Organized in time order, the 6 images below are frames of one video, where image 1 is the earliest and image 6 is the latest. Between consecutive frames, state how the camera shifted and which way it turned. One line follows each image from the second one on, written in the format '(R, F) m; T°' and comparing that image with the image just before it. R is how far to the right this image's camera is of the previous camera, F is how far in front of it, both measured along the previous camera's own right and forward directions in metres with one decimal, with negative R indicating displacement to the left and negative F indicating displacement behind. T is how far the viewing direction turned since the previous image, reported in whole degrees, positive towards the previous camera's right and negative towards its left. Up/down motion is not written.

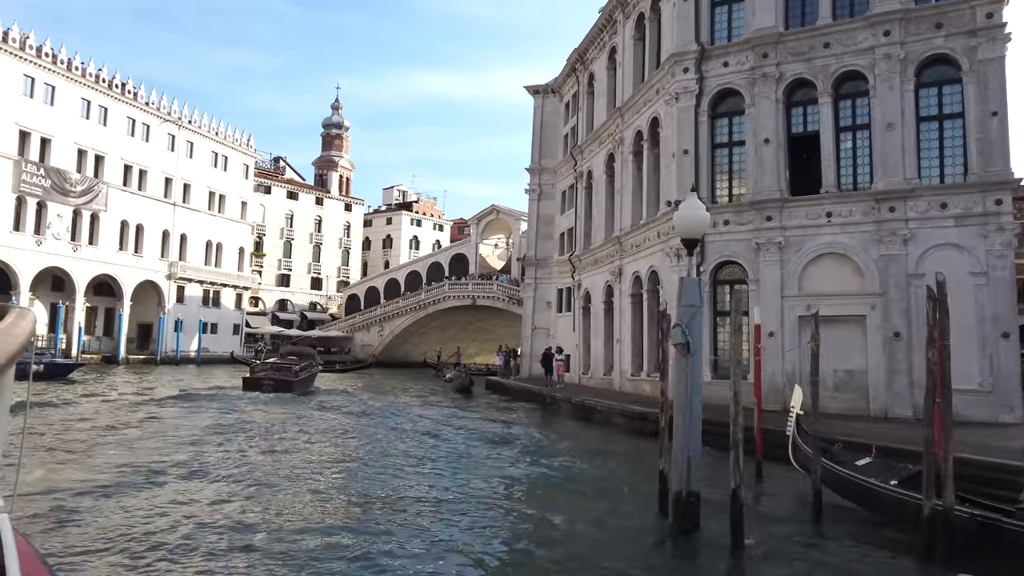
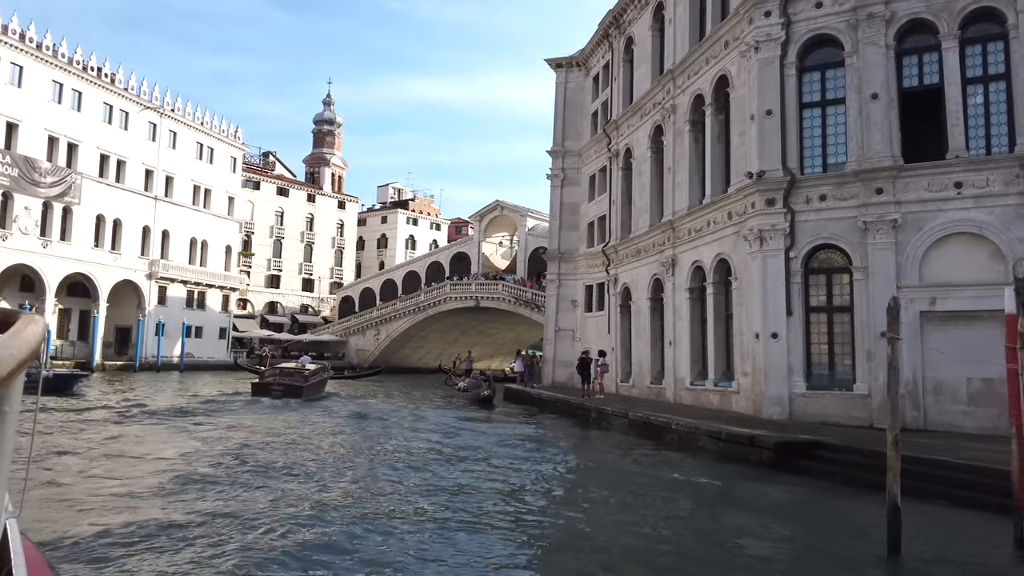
(-1.3, +4.0) m; +1°
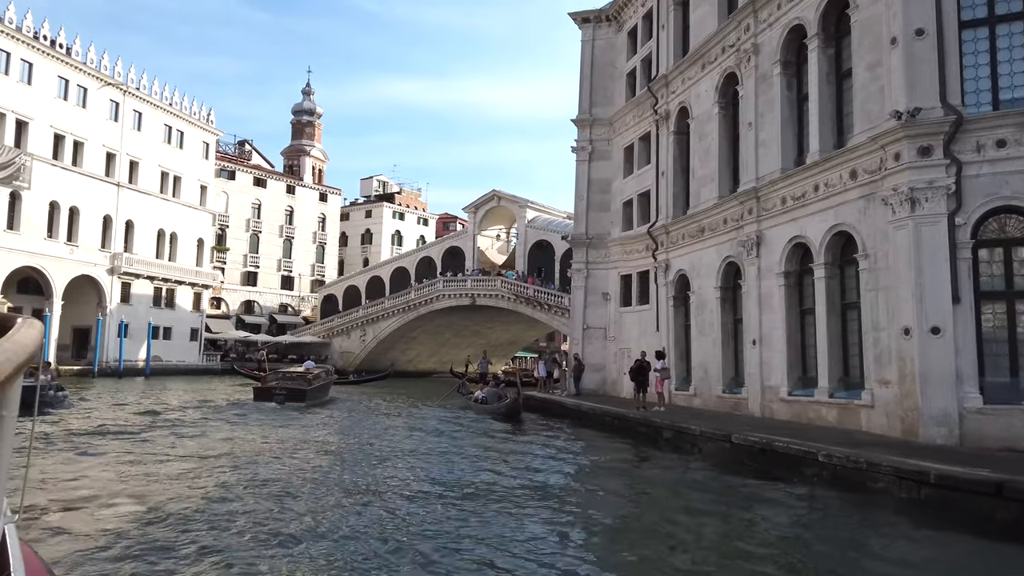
(-1.5, +4.7) m; +2°
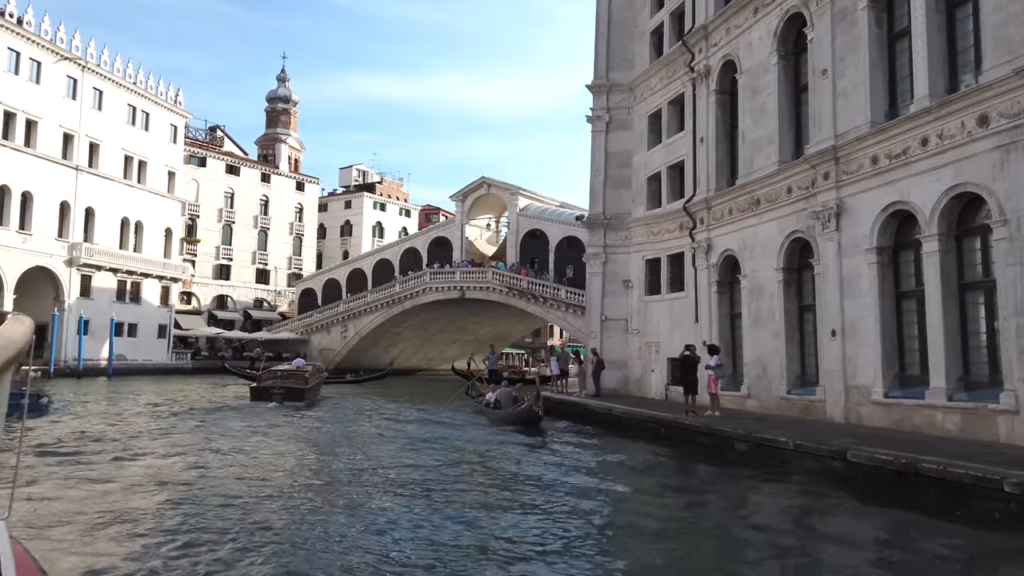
(-1.0, +3.2) m; +2°
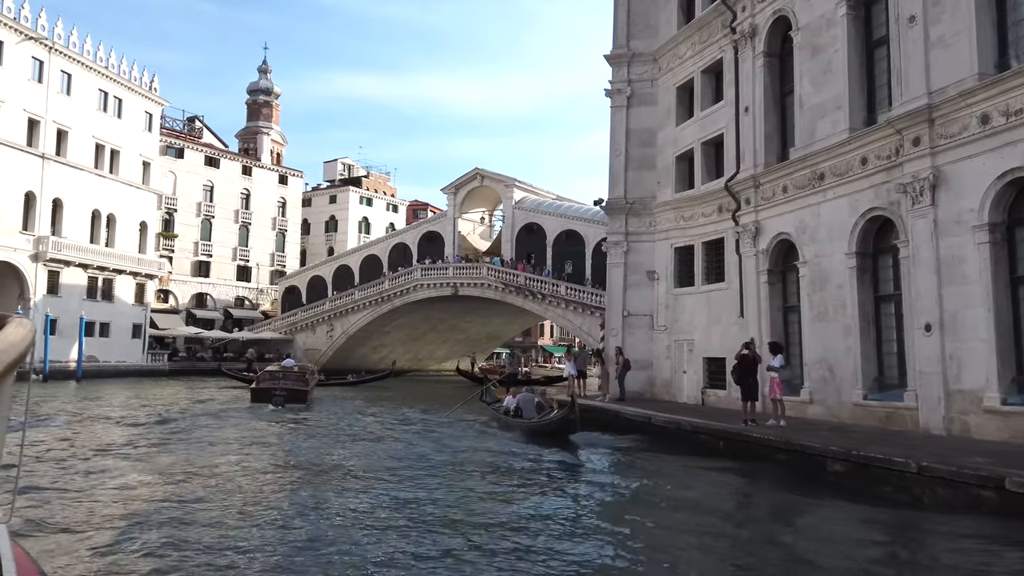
(-0.8, +2.5) m; +1°
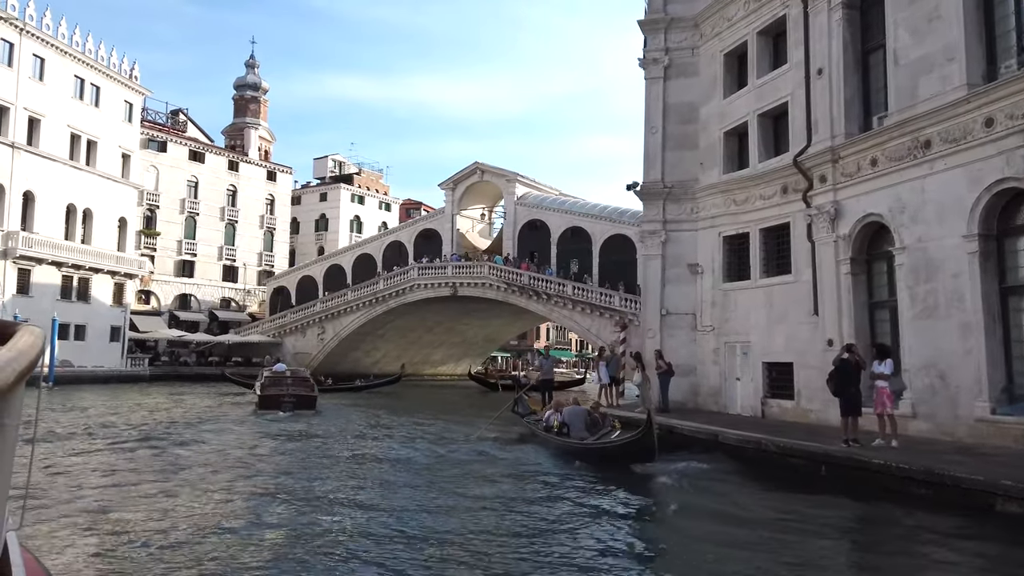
(-0.8, +2.6) m; +1°
